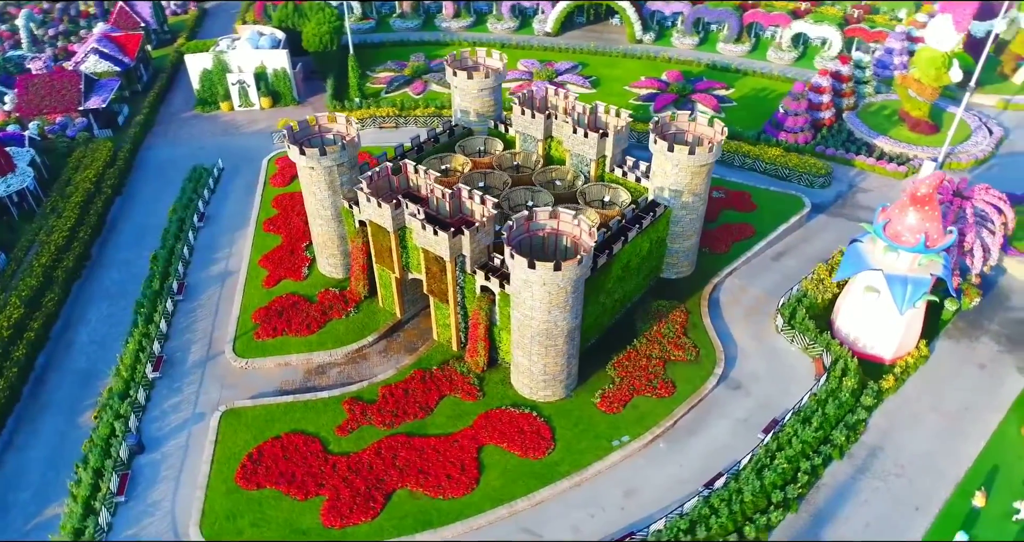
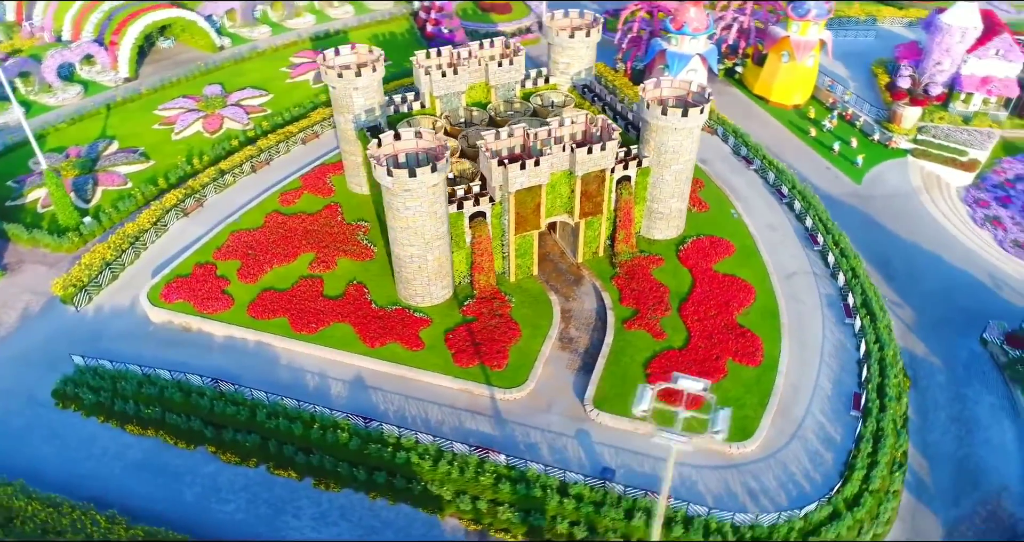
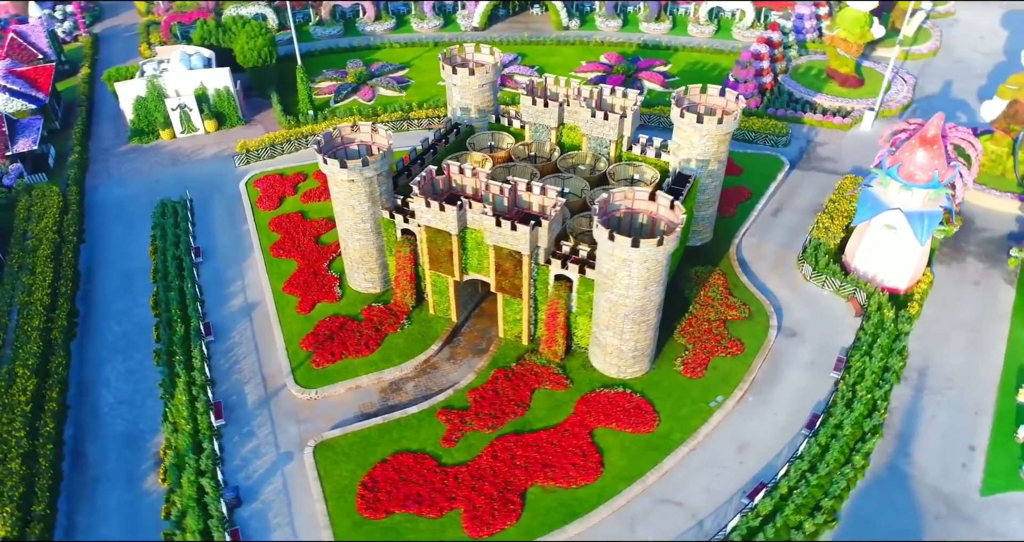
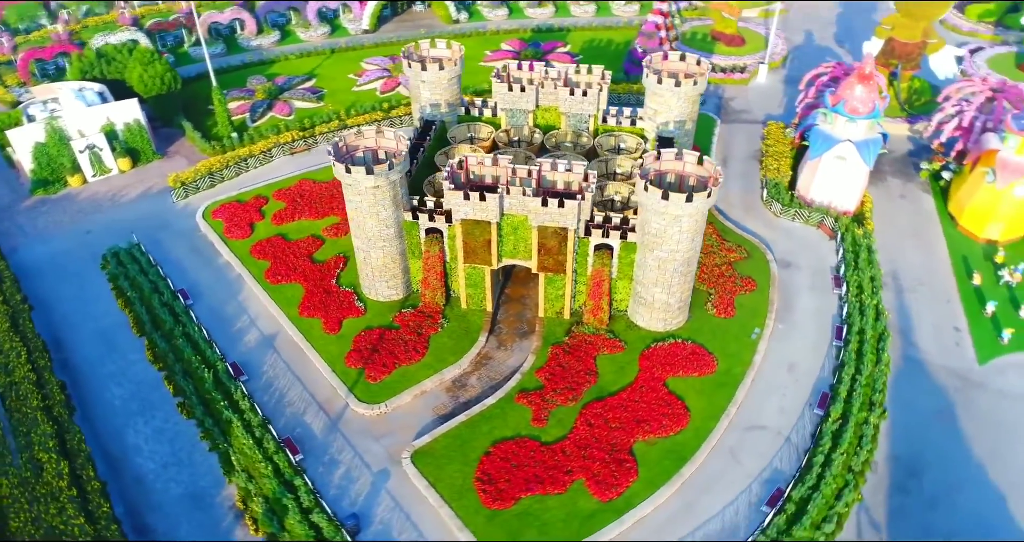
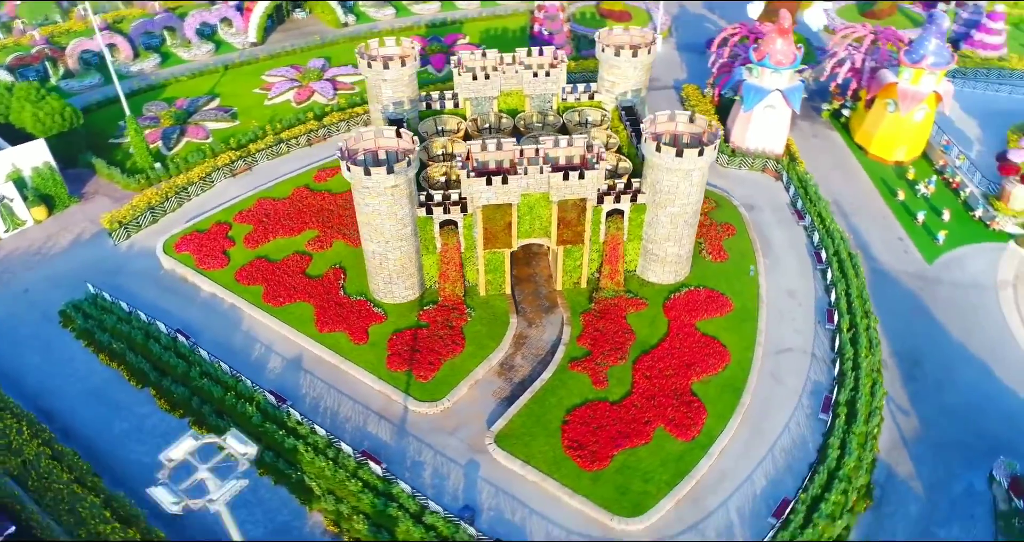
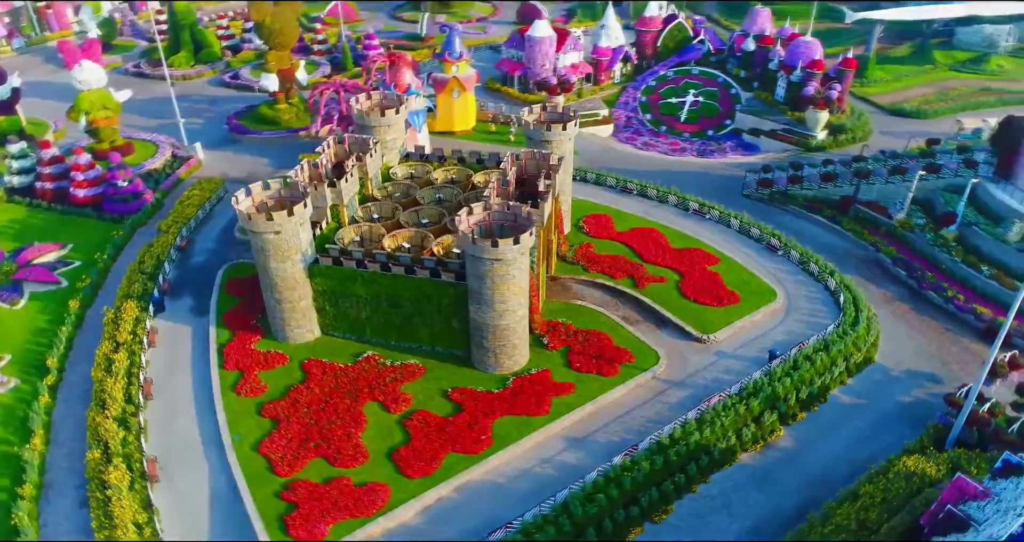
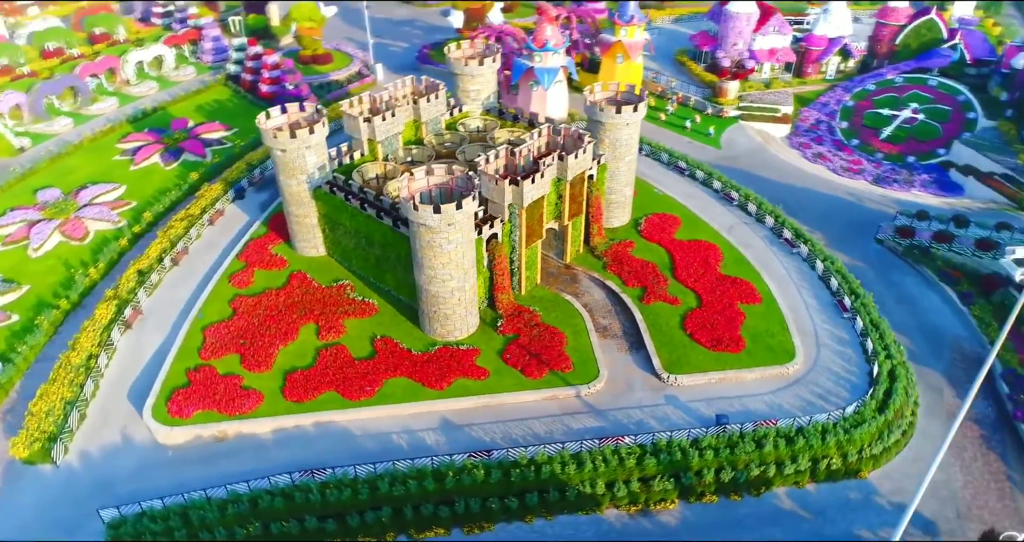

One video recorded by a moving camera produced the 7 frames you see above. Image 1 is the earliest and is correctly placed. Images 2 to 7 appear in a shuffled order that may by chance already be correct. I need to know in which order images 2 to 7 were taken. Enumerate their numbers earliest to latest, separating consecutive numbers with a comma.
3, 4, 5, 2, 7, 6
